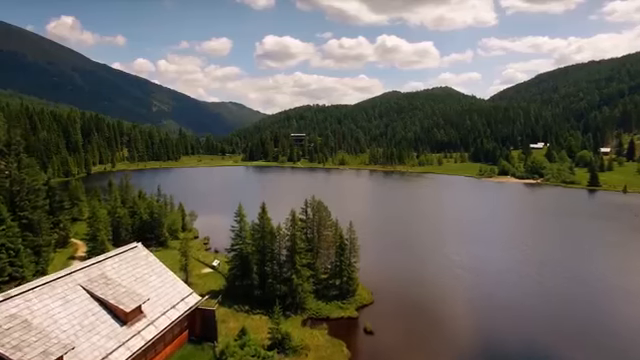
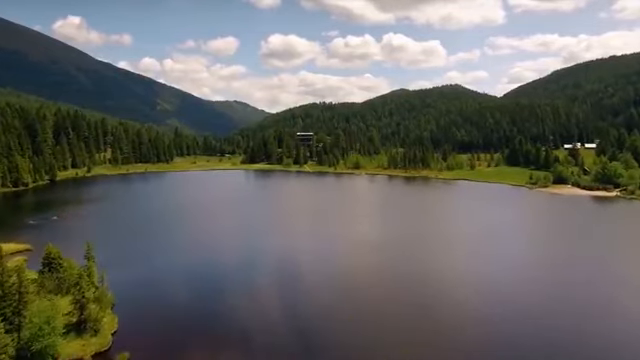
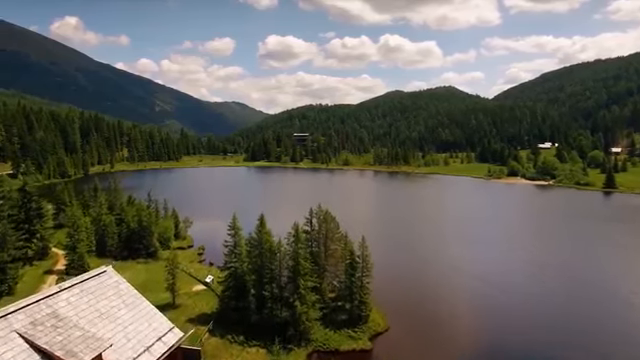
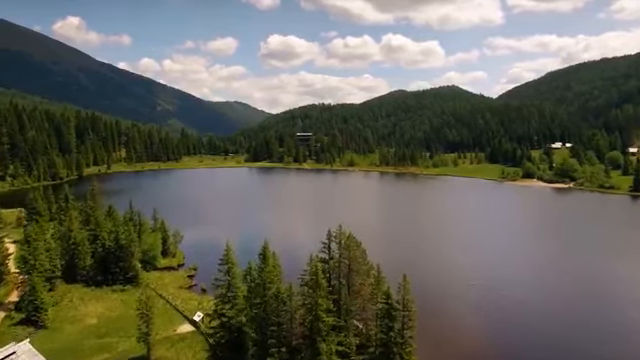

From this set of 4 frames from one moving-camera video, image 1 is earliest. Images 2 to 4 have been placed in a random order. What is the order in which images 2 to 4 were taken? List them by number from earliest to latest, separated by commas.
3, 4, 2
